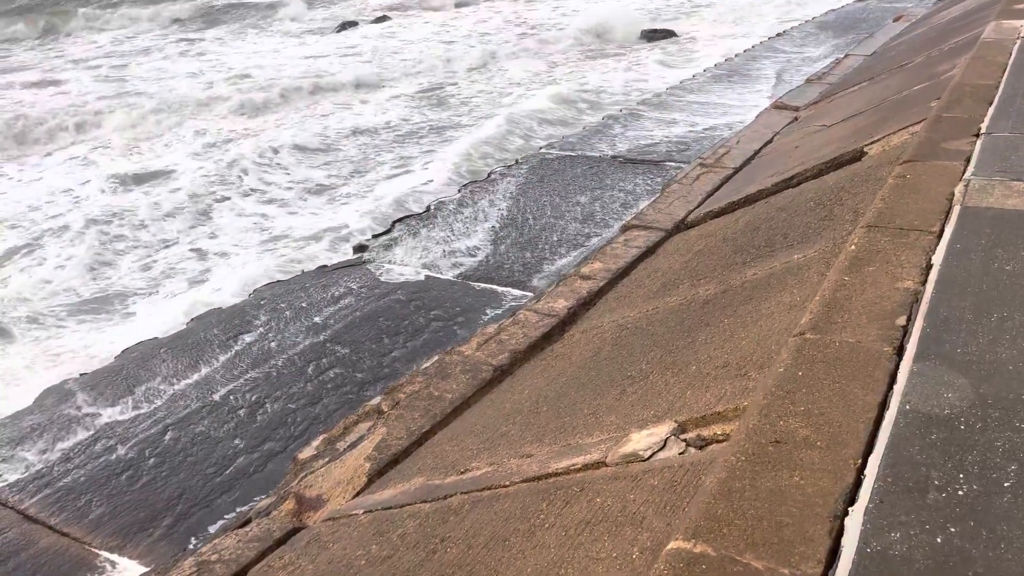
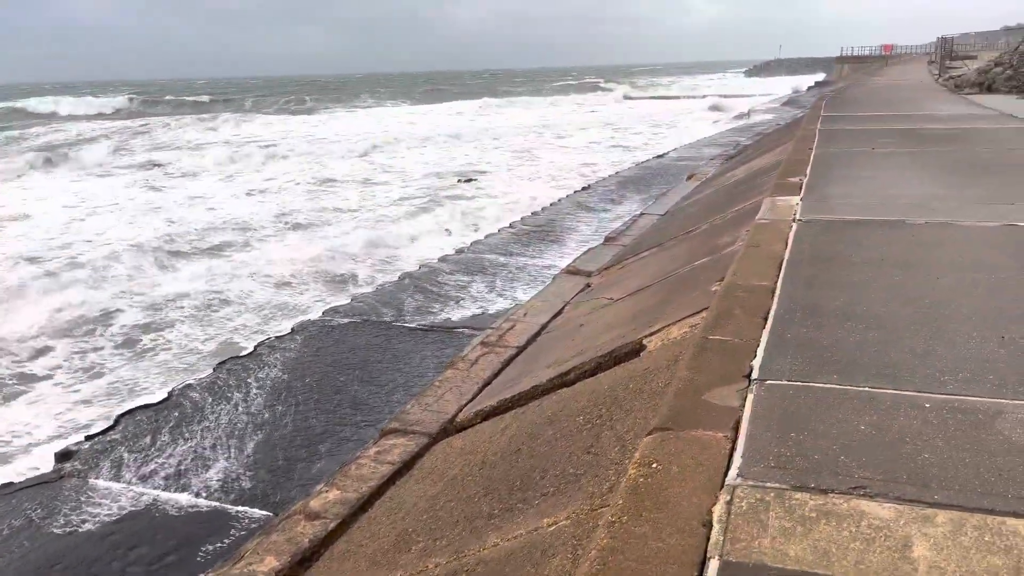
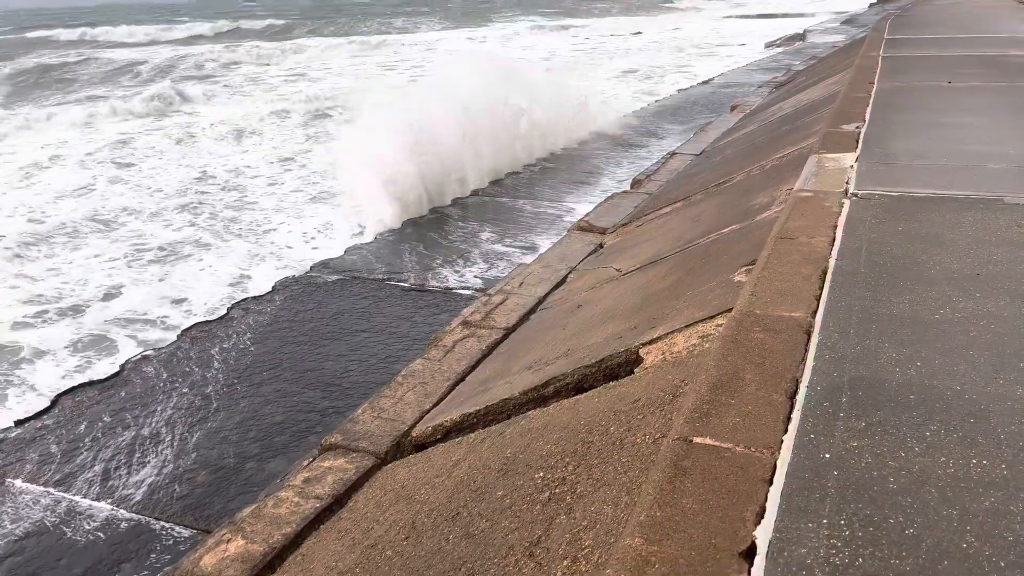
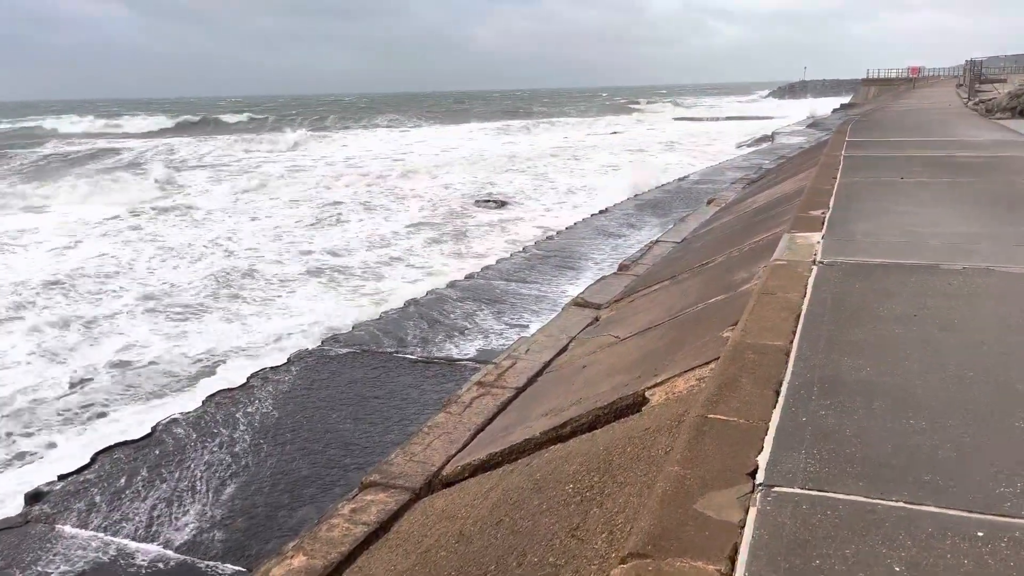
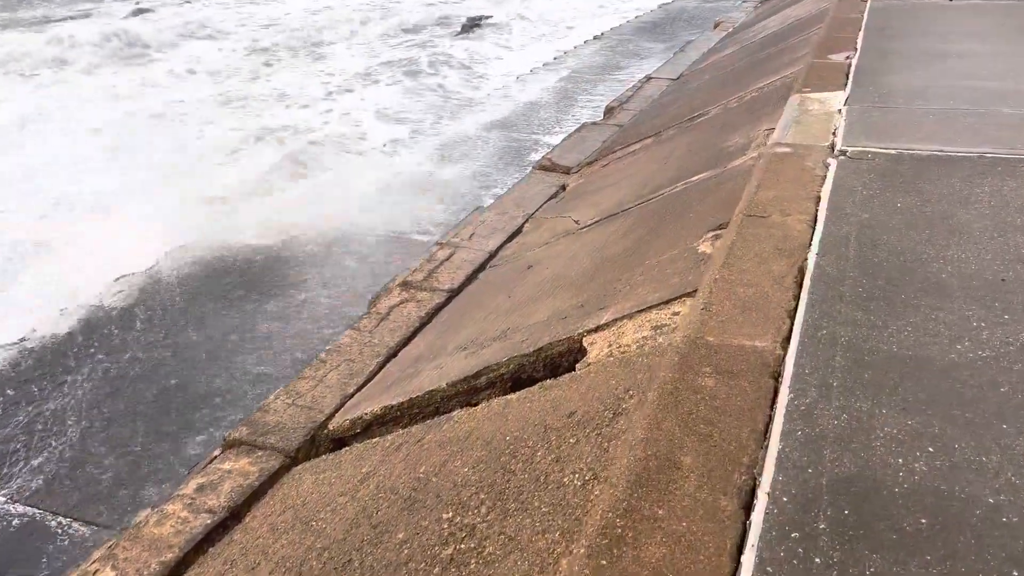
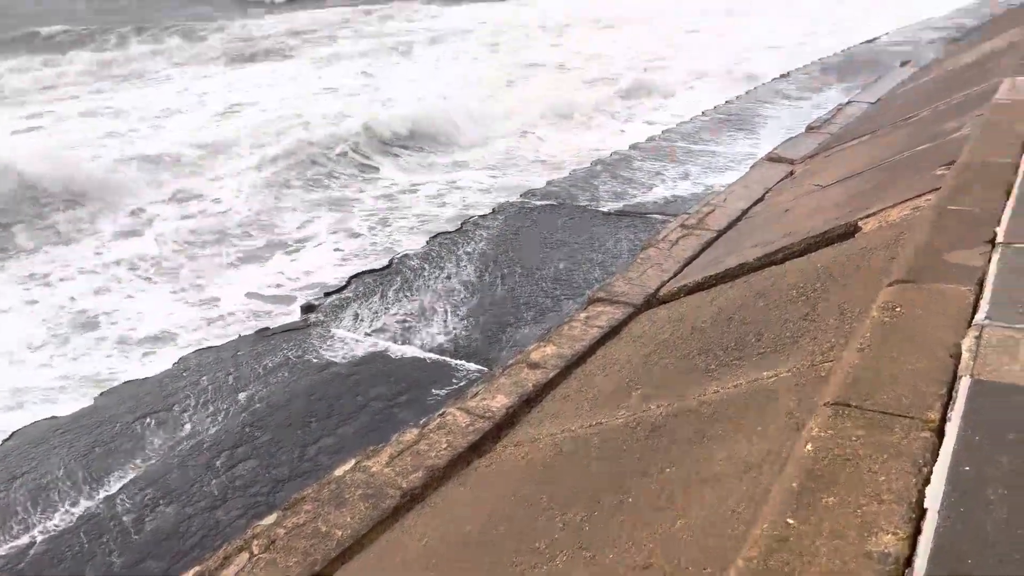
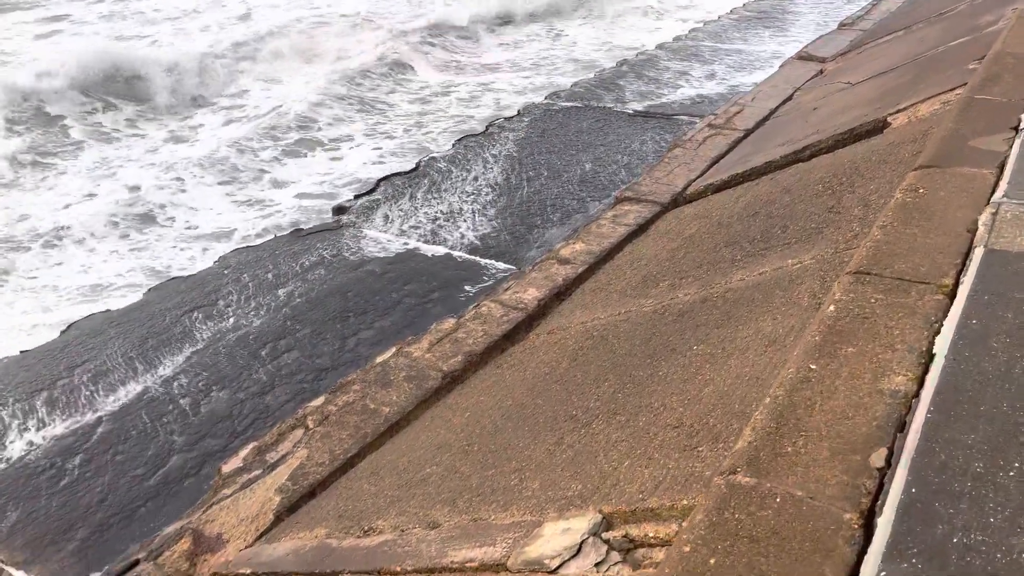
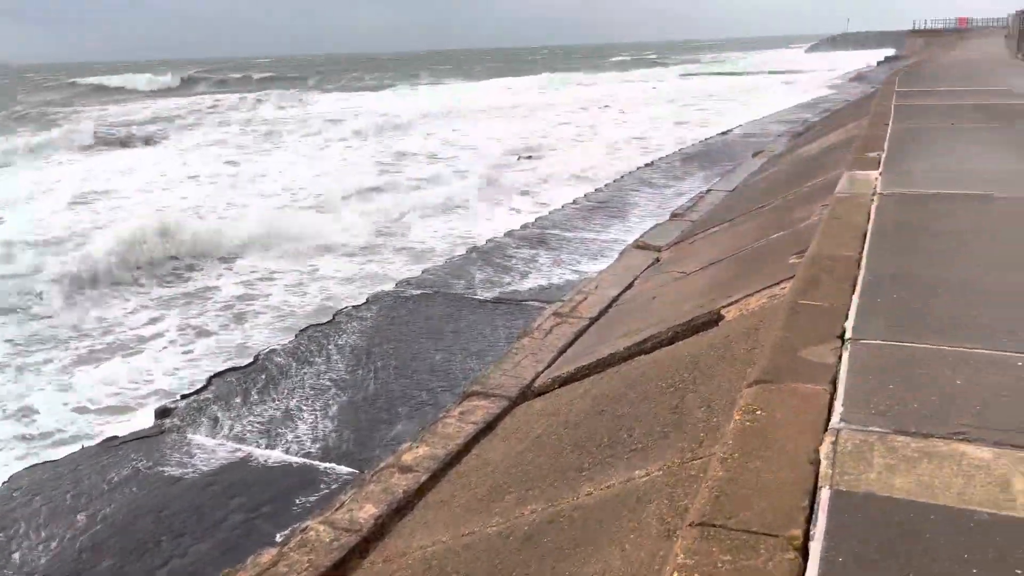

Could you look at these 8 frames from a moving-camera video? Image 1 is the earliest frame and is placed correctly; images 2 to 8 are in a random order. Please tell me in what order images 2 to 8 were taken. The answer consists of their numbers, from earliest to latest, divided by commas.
7, 6, 8, 2, 4, 3, 5
